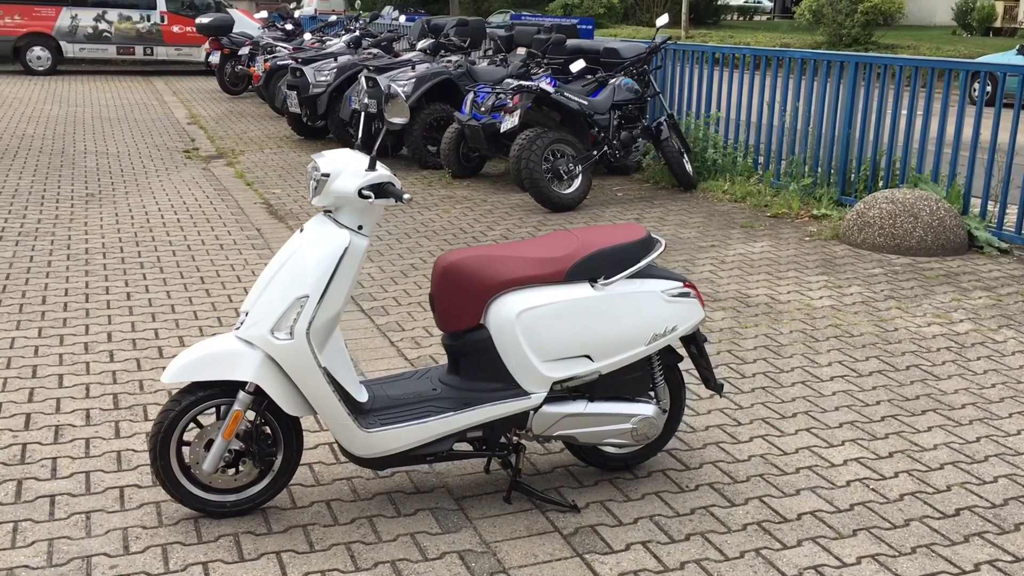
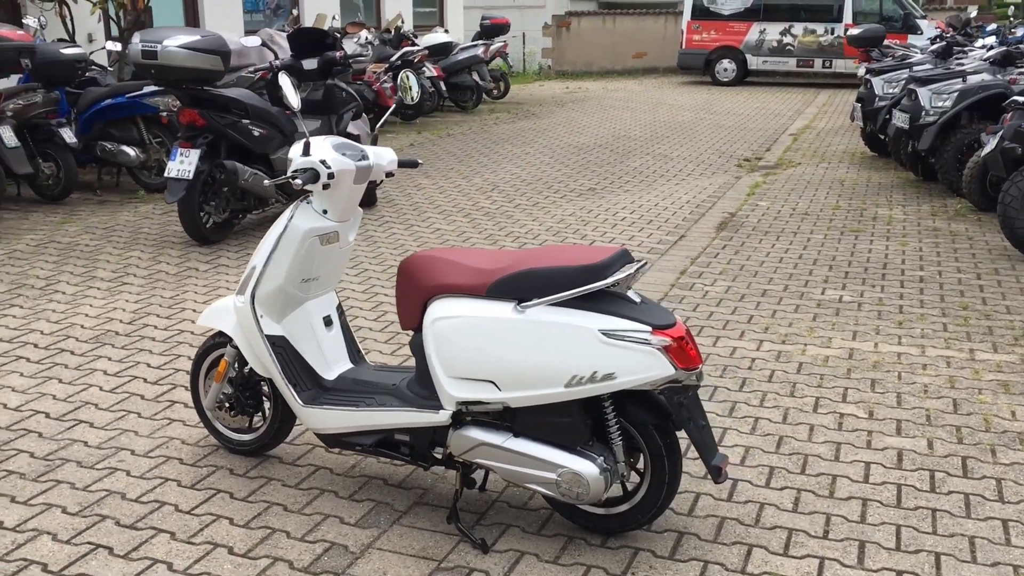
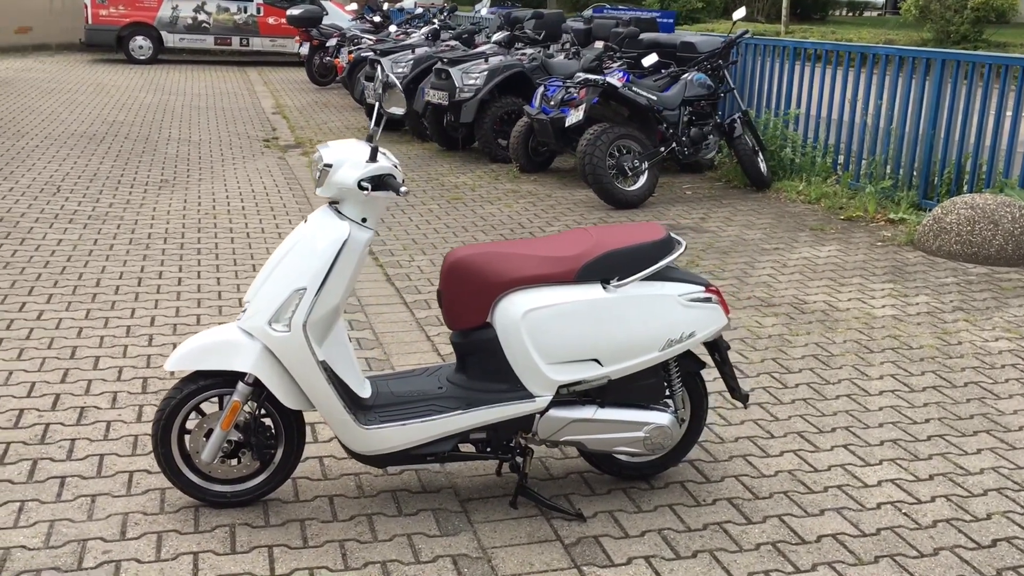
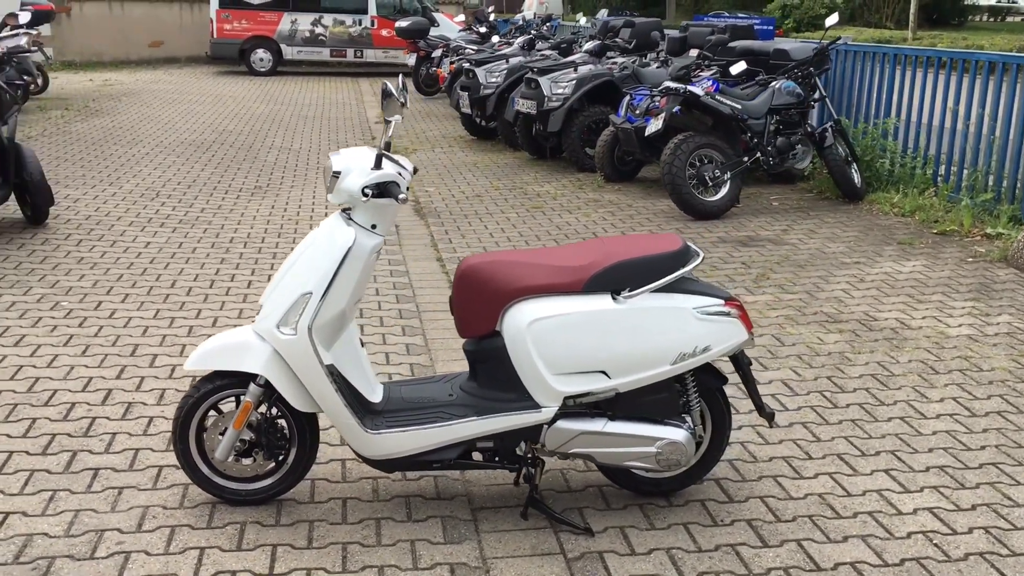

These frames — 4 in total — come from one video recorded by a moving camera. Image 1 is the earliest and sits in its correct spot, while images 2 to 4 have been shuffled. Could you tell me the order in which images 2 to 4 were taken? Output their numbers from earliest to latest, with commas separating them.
3, 4, 2
